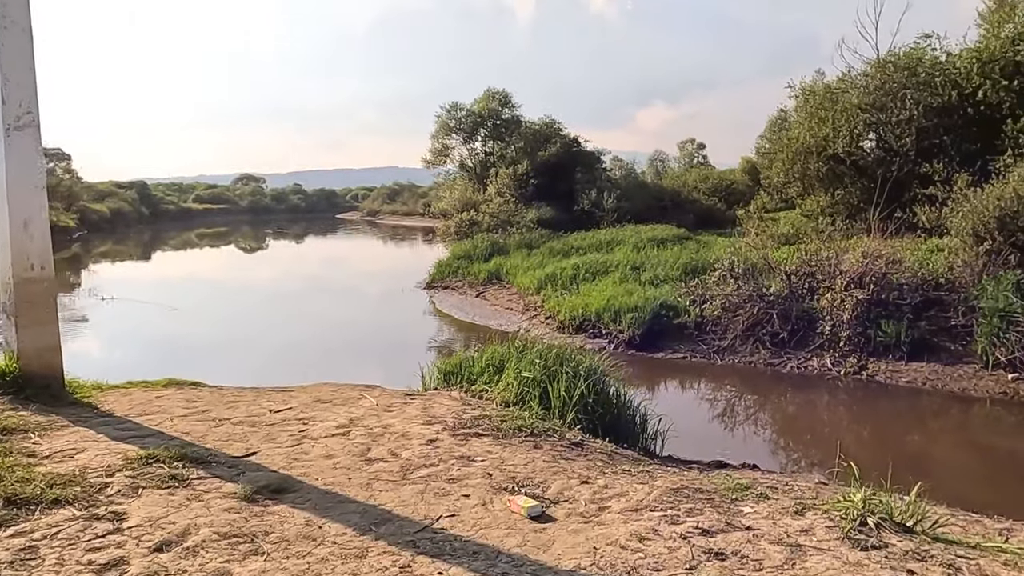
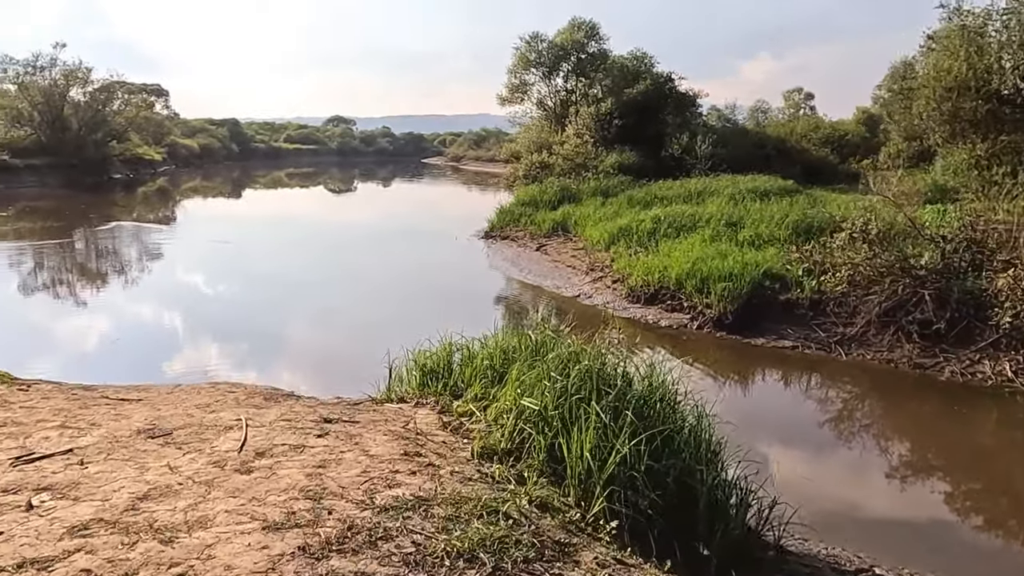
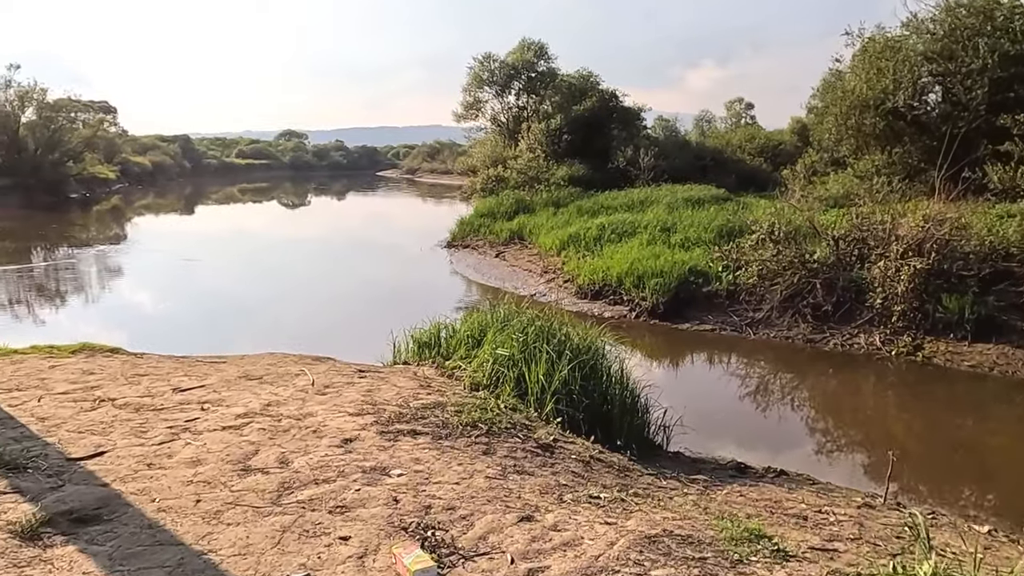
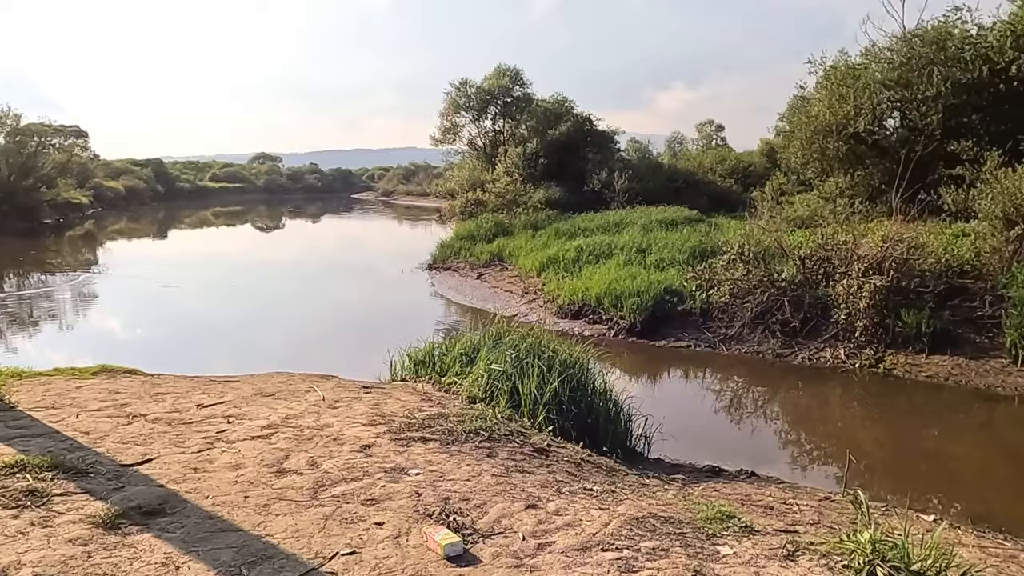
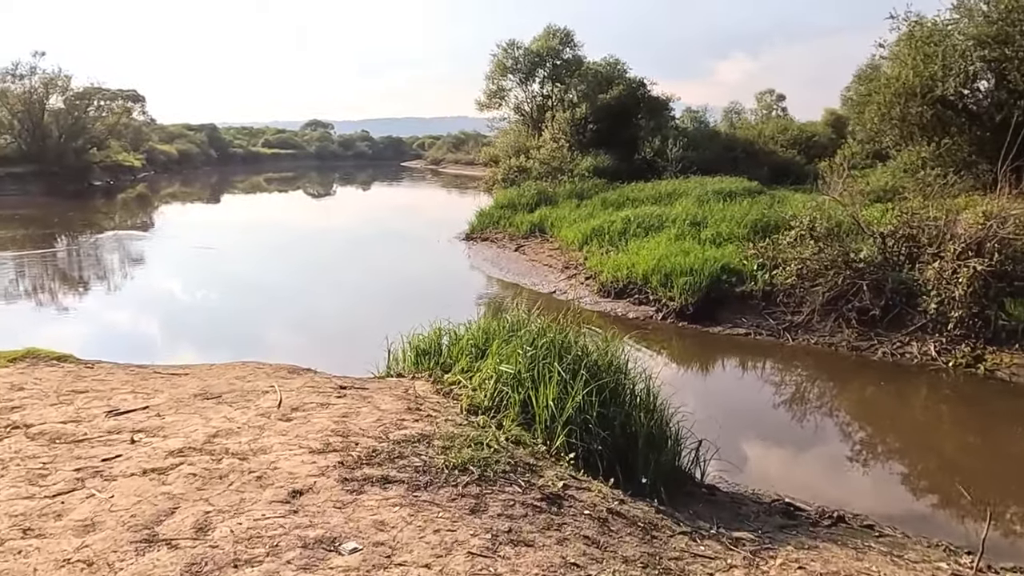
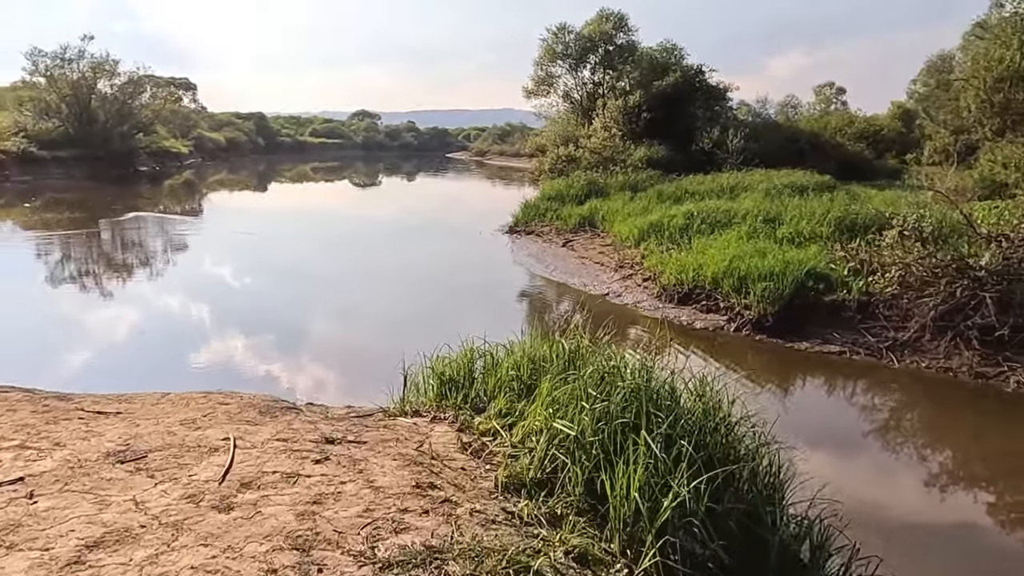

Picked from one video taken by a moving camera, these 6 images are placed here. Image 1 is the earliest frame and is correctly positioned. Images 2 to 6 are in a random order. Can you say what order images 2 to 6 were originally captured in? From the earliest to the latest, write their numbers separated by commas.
4, 3, 5, 2, 6
